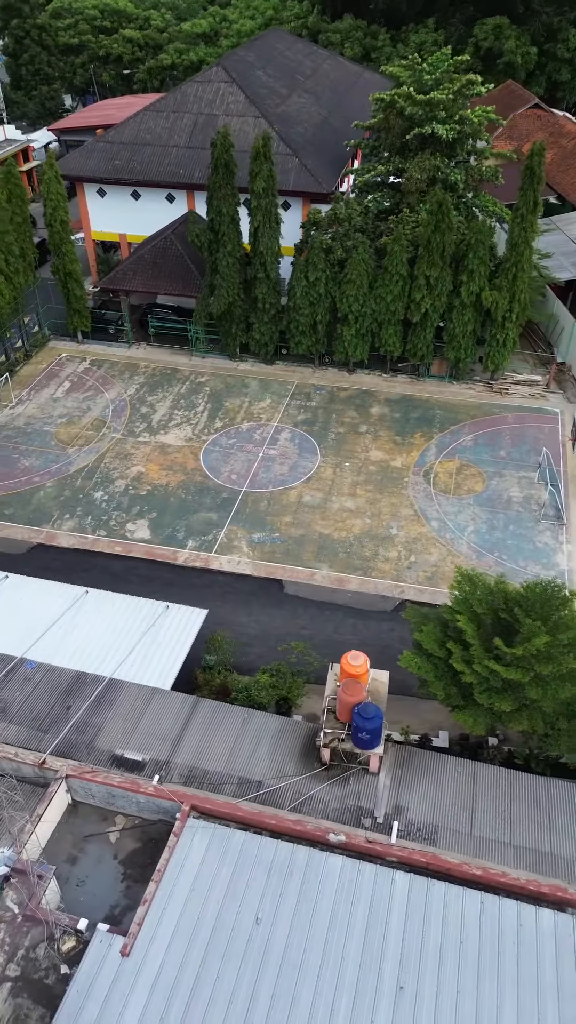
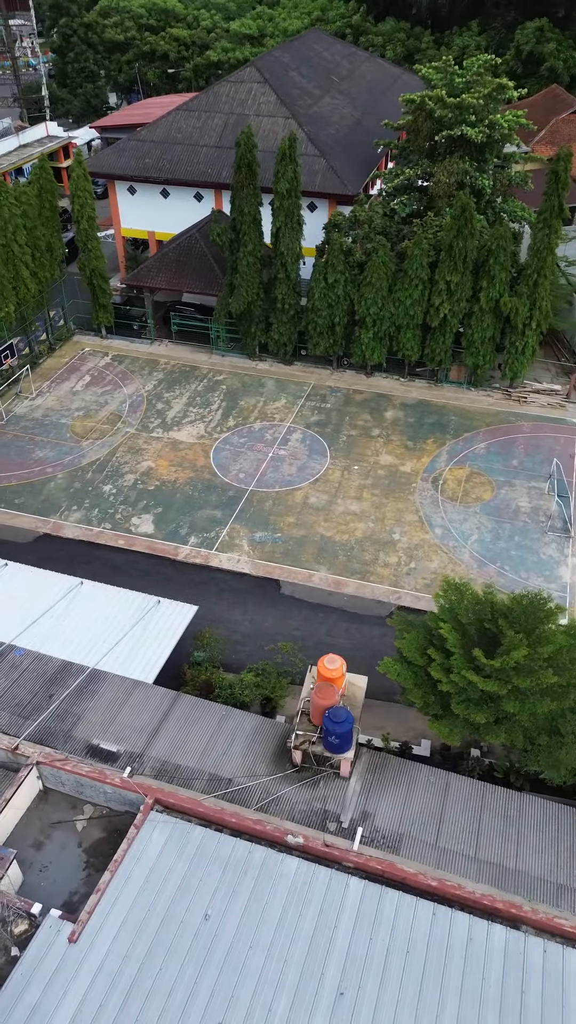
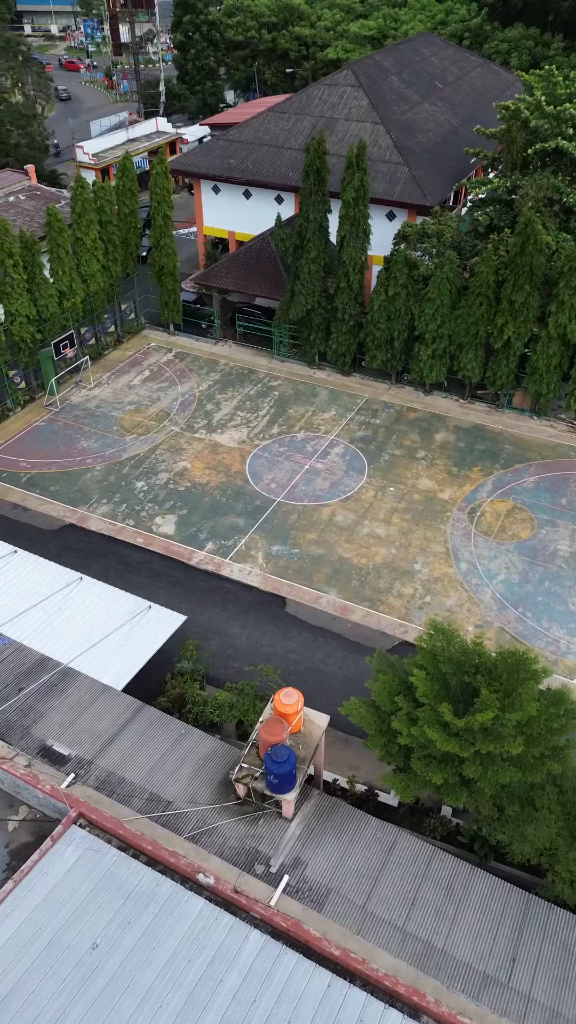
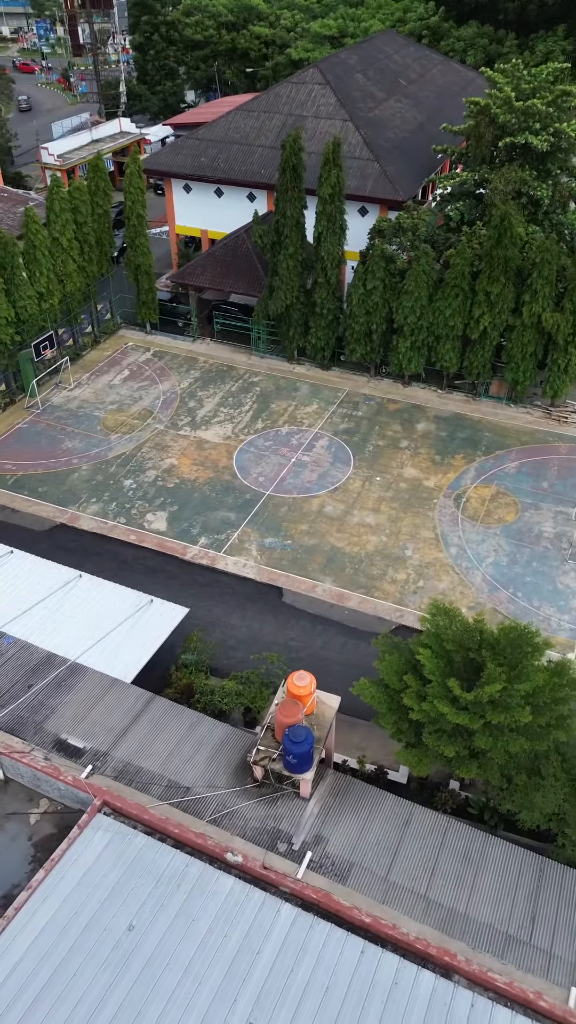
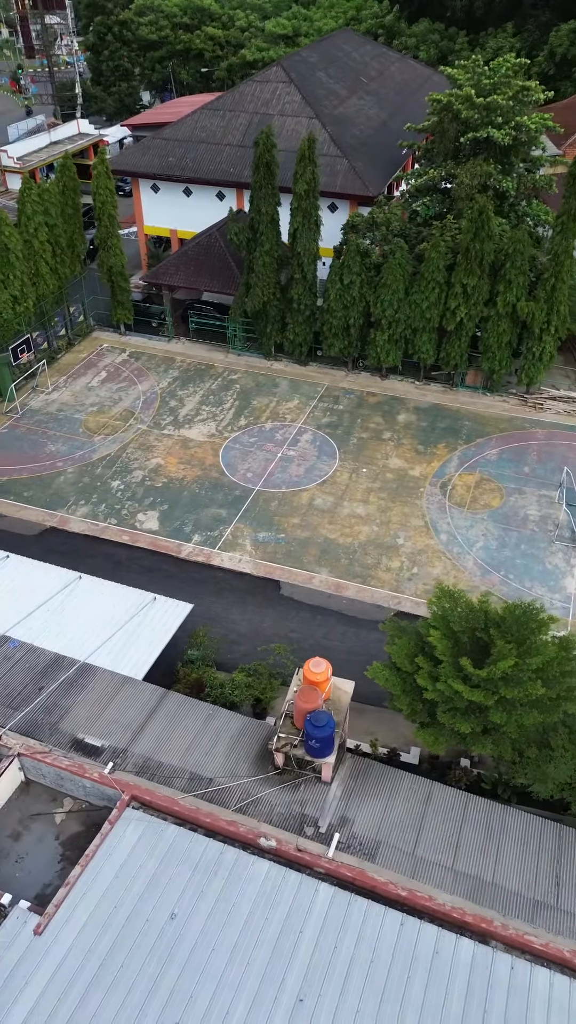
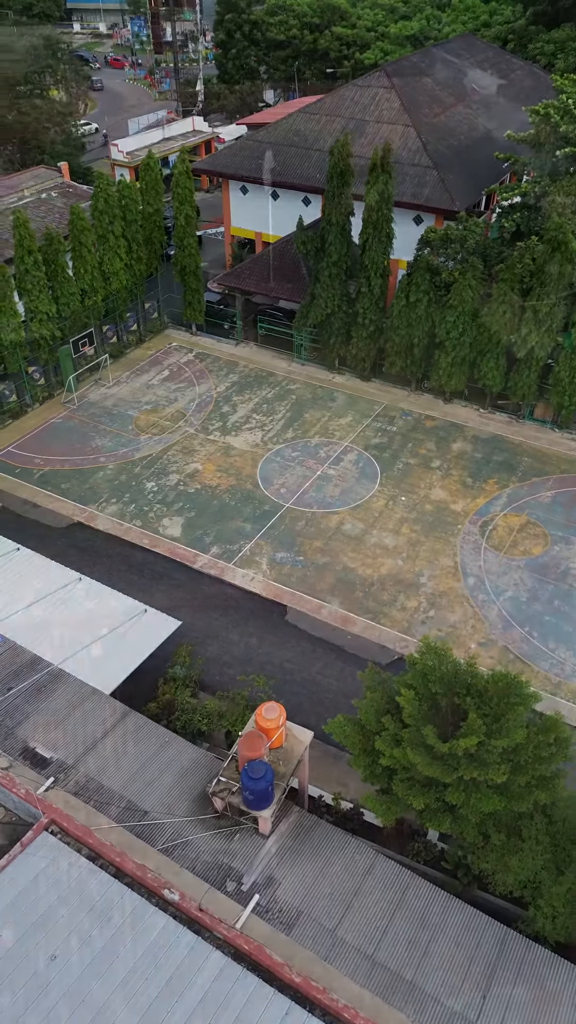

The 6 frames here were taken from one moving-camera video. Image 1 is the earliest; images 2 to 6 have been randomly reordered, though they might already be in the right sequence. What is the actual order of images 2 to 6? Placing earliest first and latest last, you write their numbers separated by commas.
2, 5, 4, 3, 6
